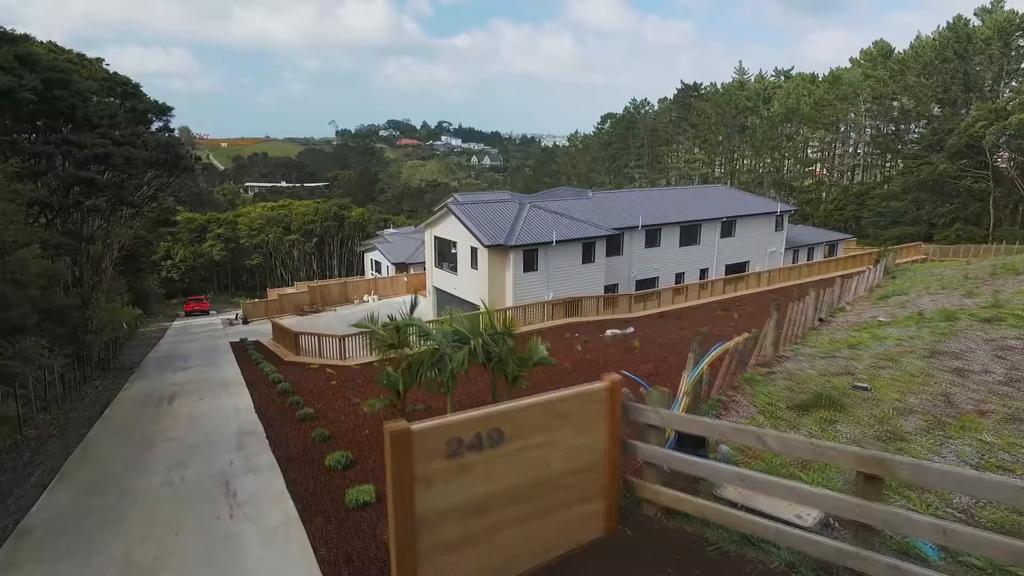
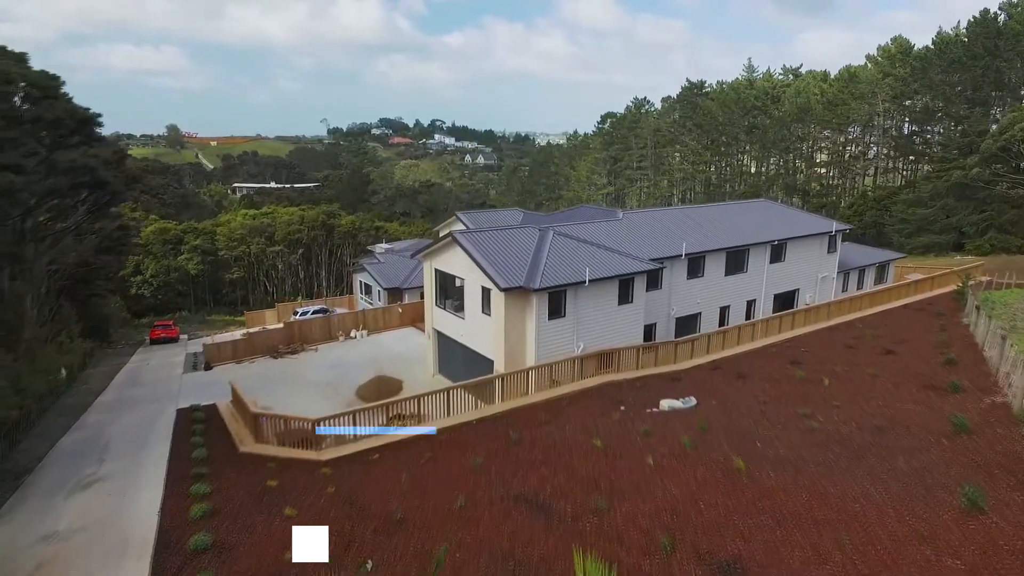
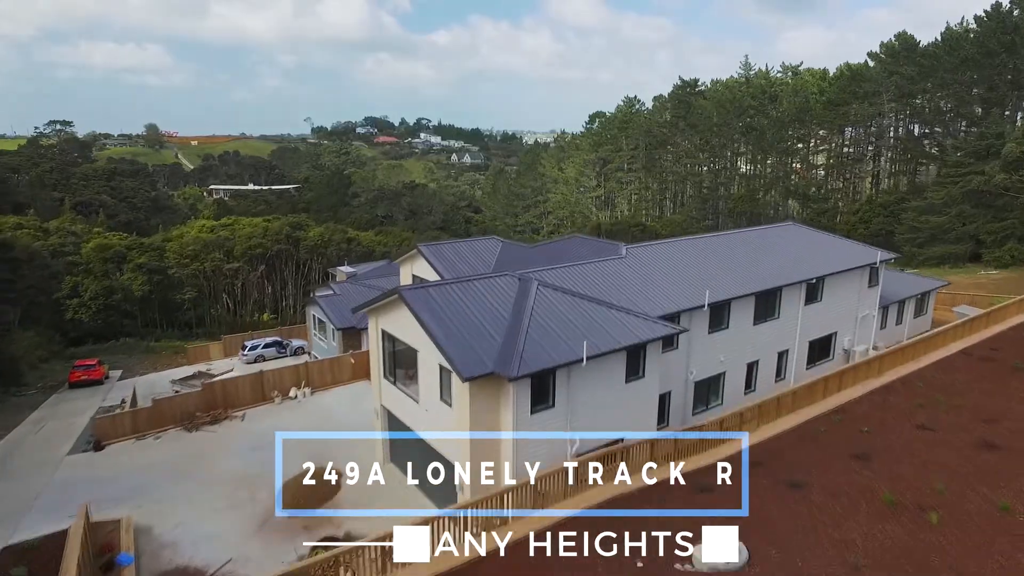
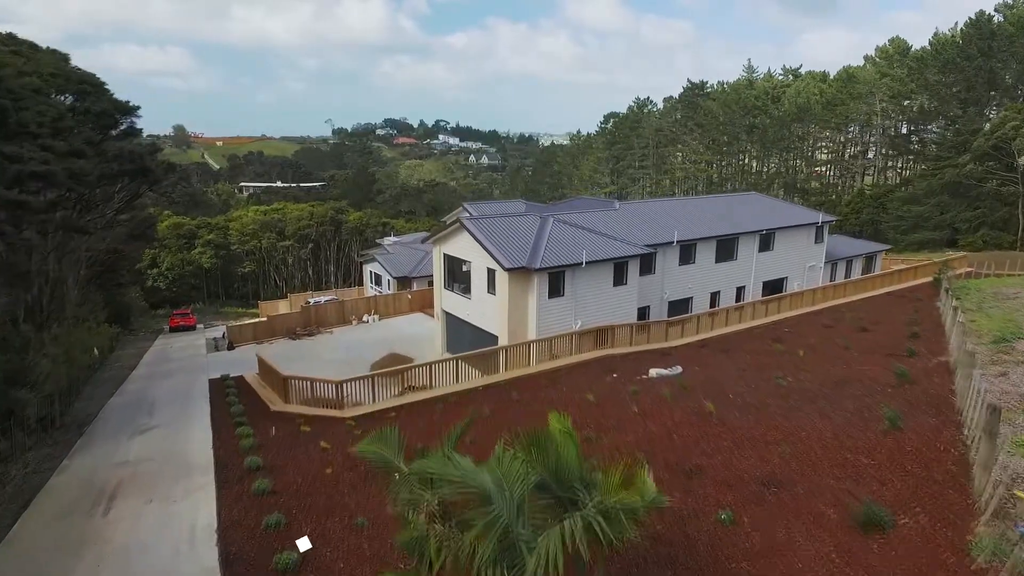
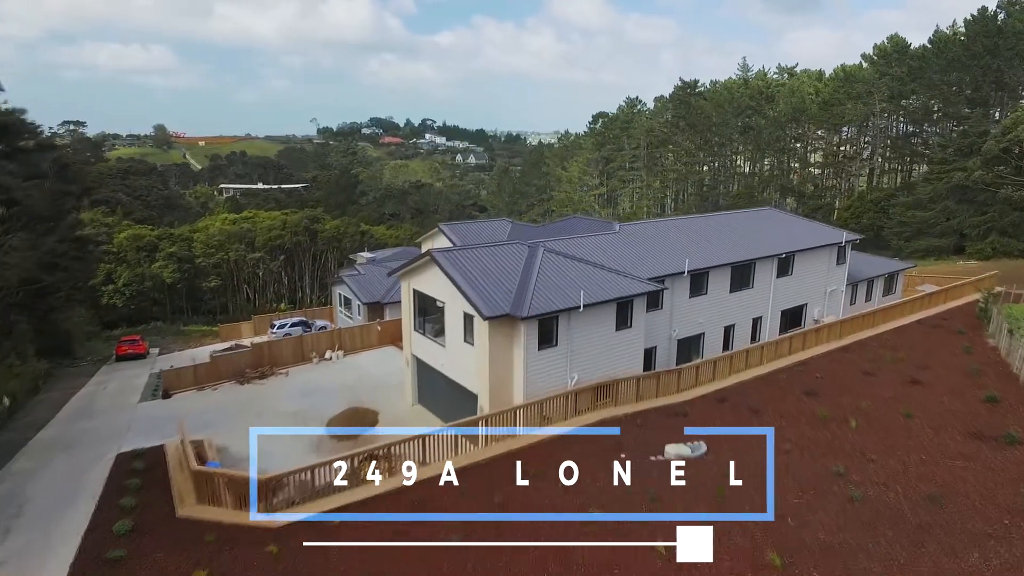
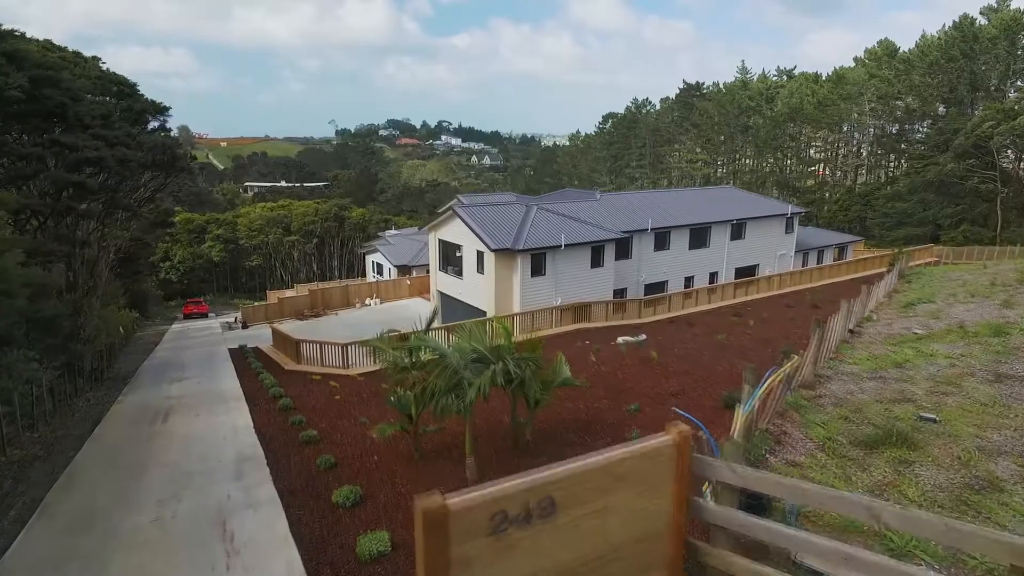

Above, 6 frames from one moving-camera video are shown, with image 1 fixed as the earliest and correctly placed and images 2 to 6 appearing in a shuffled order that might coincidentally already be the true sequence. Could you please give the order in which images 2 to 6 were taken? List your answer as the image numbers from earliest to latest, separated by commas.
6, 4, 2, 5, 3
